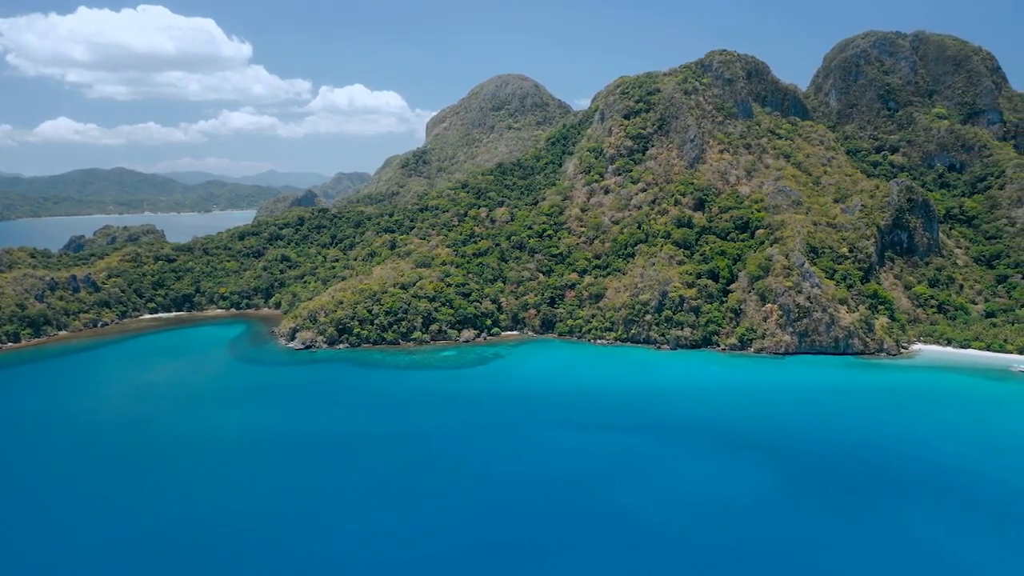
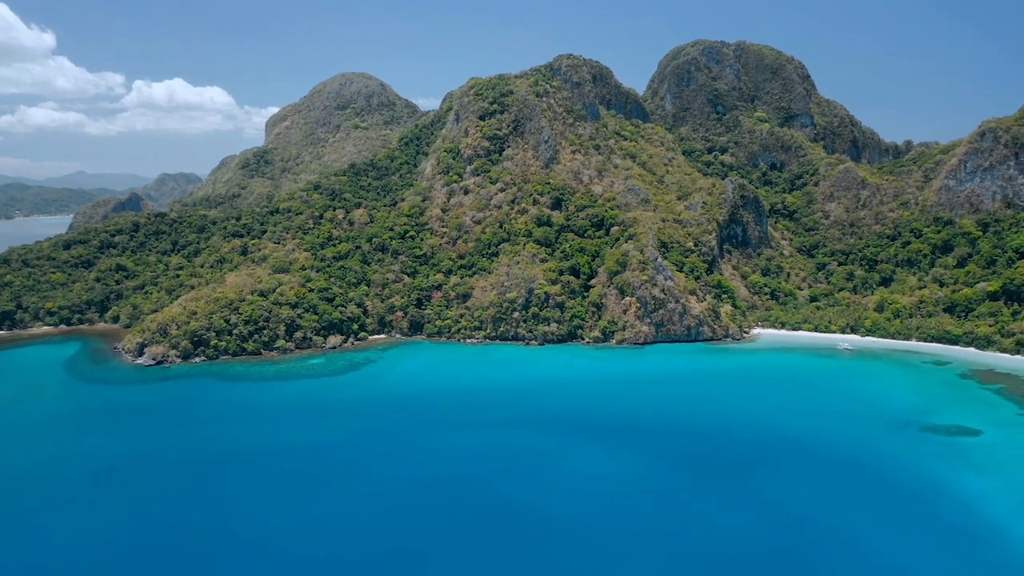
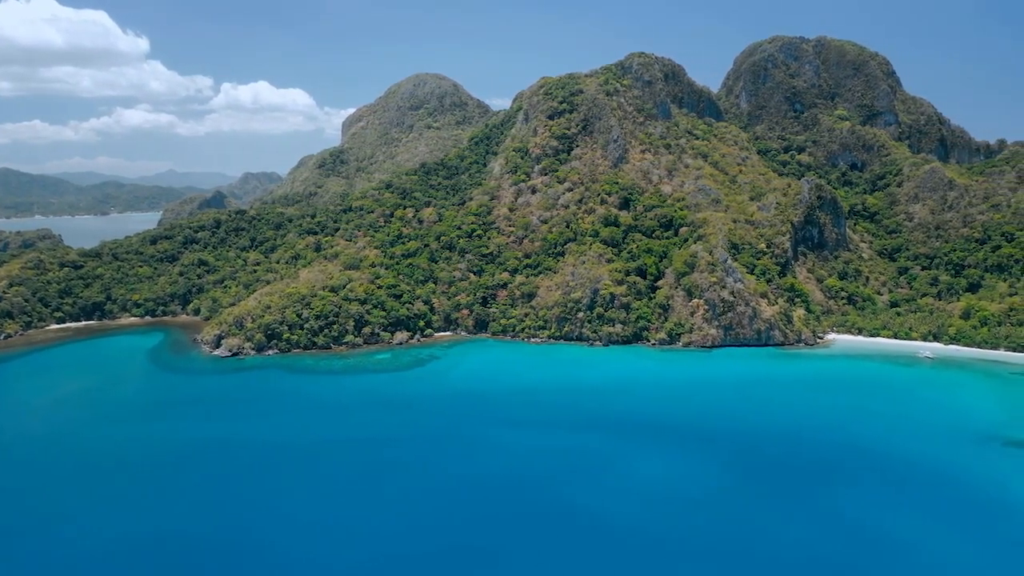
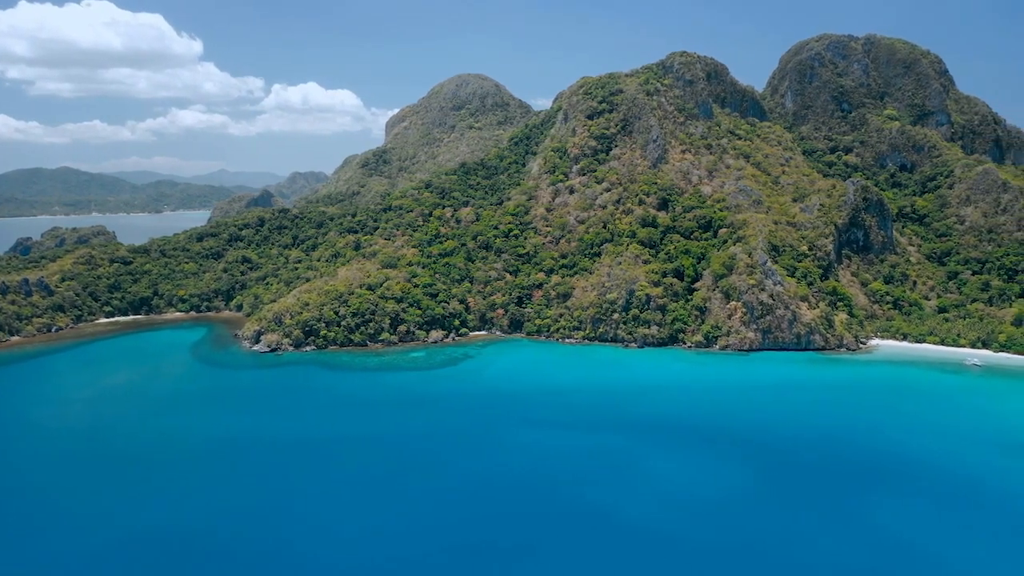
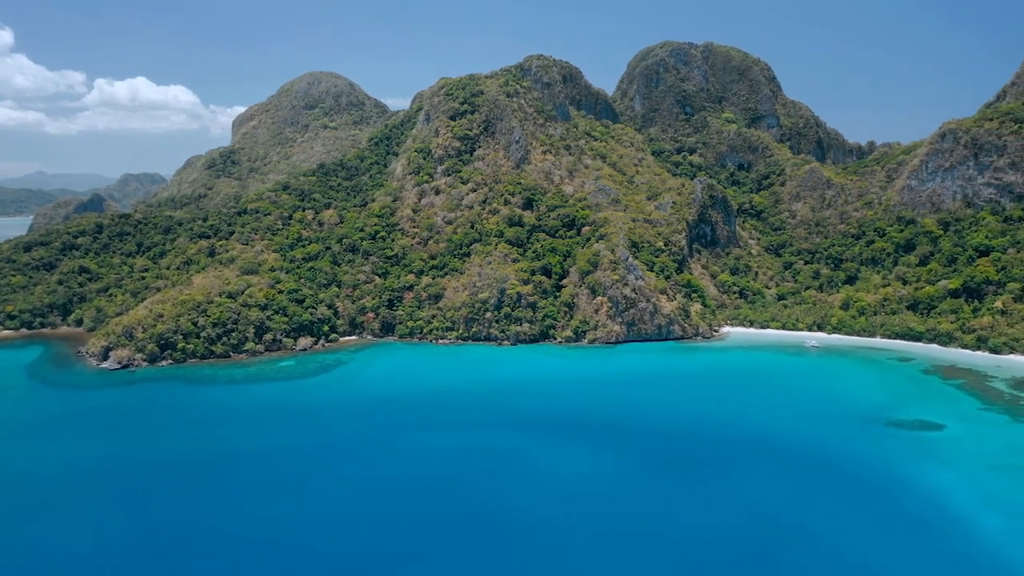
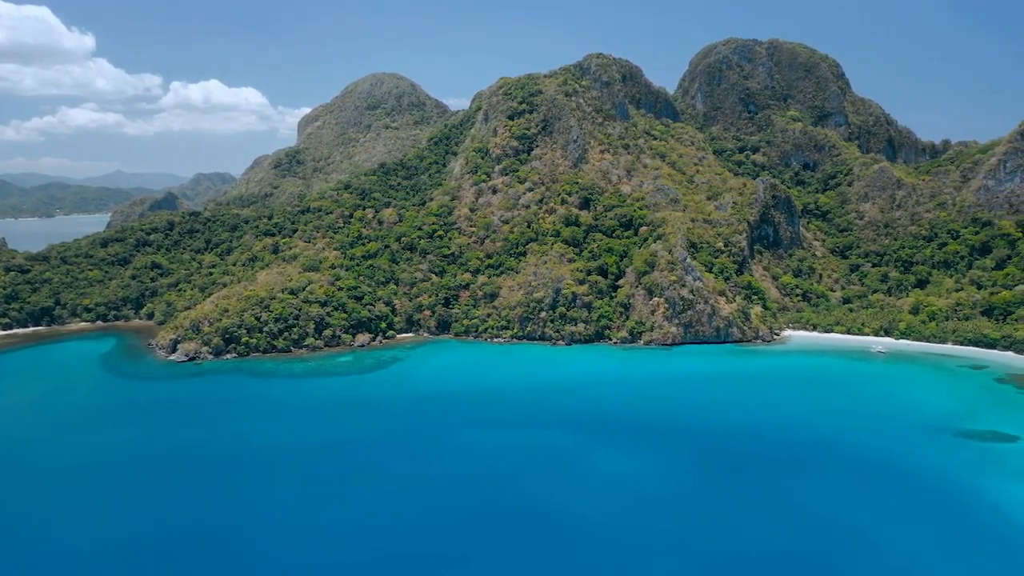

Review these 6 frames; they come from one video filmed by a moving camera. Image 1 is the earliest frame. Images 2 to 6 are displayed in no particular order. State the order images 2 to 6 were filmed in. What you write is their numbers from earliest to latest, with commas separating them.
4, 3, 6, 2, 5
